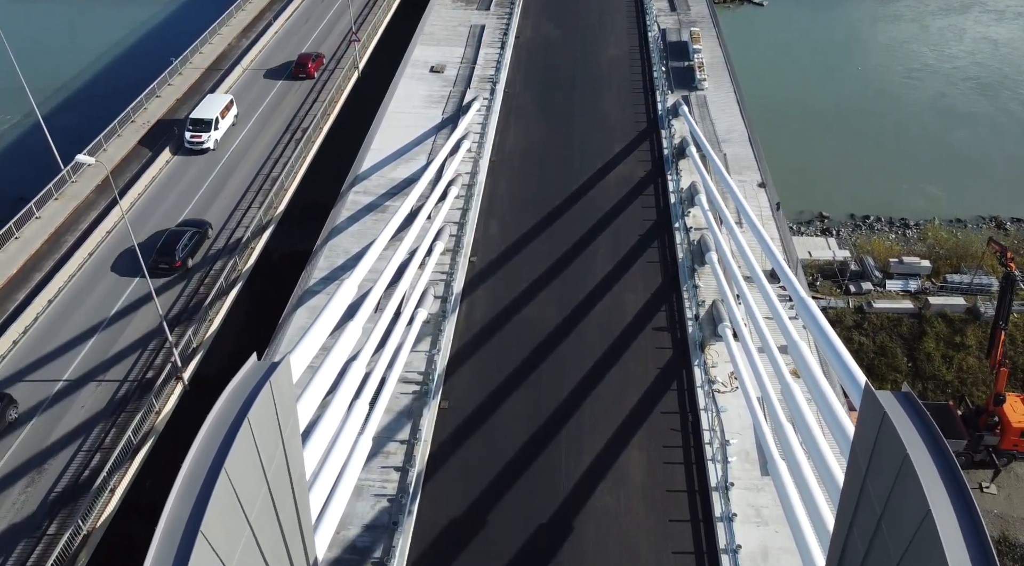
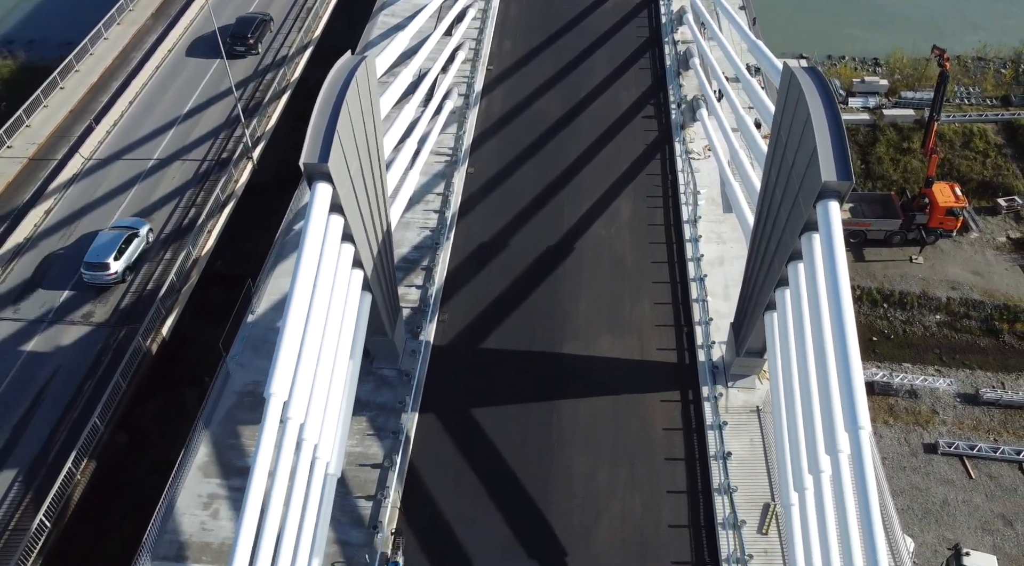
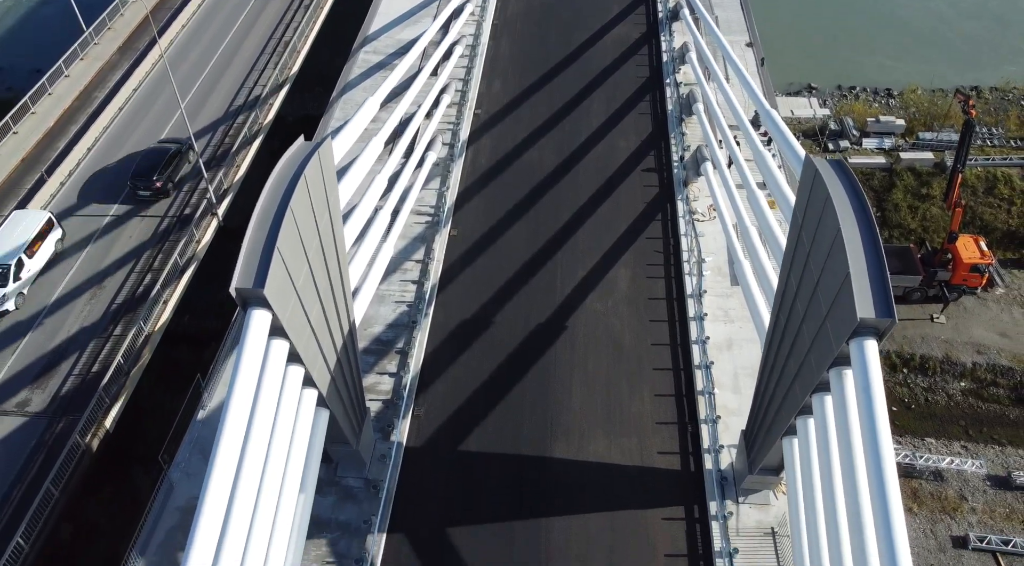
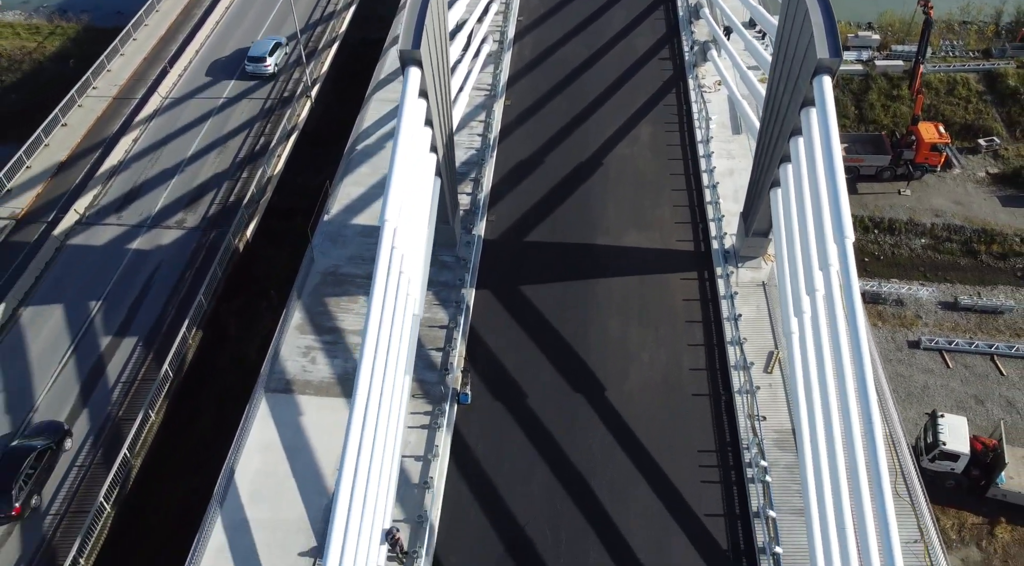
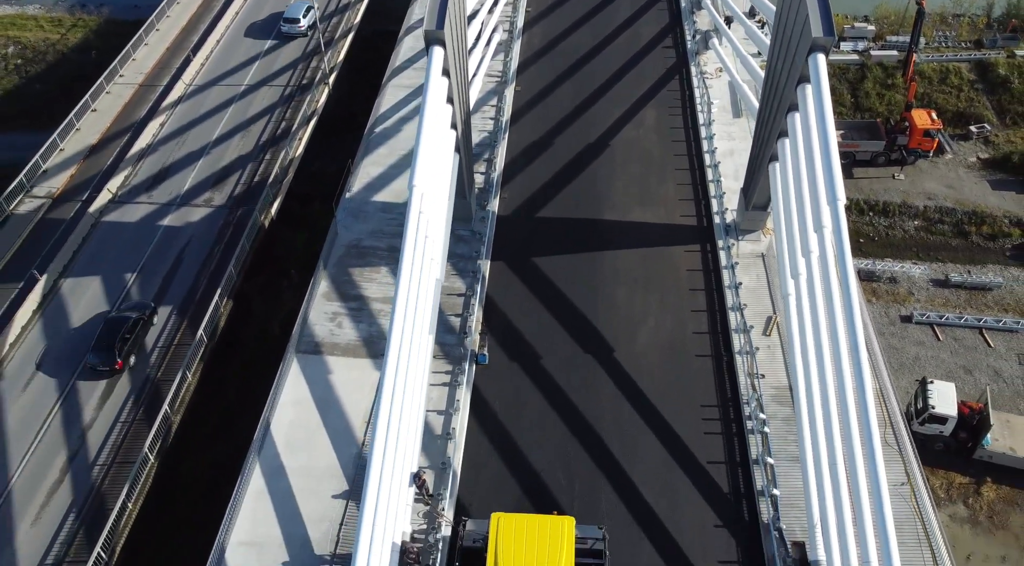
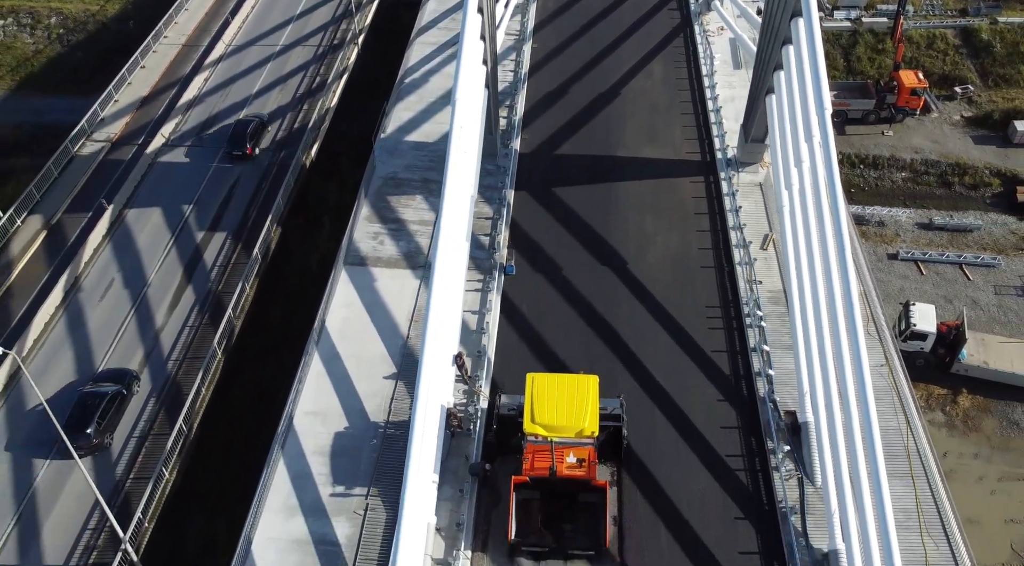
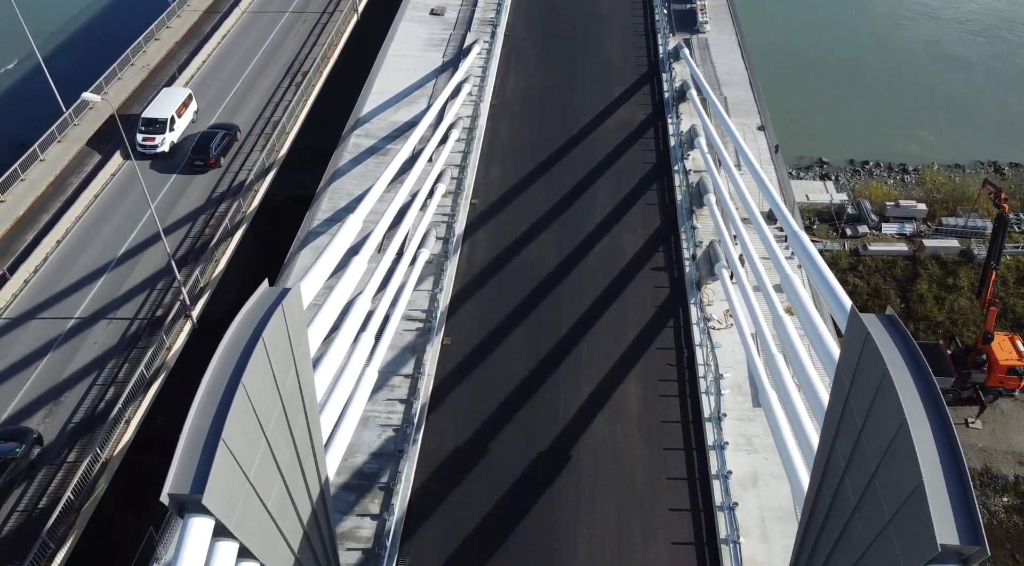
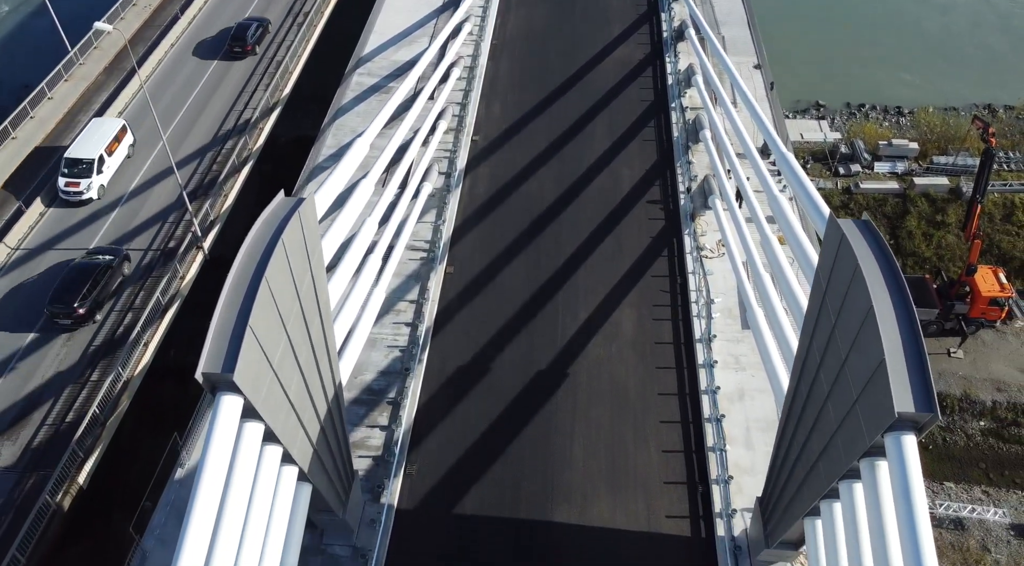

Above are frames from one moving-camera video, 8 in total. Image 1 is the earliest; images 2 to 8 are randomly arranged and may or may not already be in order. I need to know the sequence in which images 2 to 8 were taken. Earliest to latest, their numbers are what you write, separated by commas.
7, 8, 3, 2, 4, 5, 6
